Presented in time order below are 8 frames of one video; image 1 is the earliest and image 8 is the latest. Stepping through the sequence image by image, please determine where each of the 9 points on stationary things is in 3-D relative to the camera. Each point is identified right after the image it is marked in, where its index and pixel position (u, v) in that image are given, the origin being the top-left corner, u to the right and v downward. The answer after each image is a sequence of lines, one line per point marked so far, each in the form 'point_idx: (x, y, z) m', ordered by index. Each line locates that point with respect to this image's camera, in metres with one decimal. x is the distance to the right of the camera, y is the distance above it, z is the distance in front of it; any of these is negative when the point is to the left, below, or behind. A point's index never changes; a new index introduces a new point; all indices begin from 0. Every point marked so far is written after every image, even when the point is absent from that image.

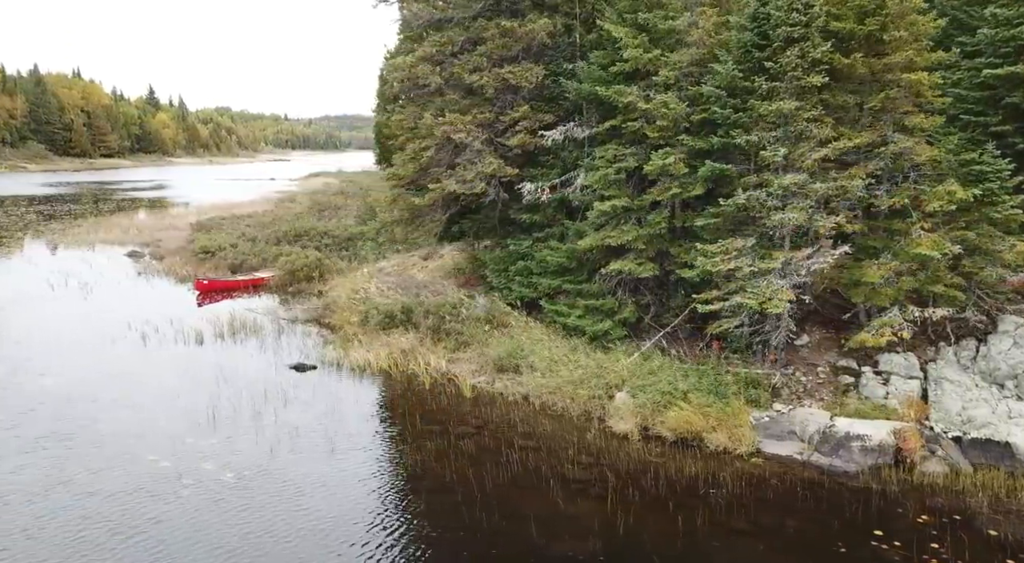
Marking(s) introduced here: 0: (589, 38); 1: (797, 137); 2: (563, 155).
0: (+1.7, +5.3, +18.7) m
1: (+4.8, +2.4, +14.5) m
2: (+1.2, +2.8, +18.9) m
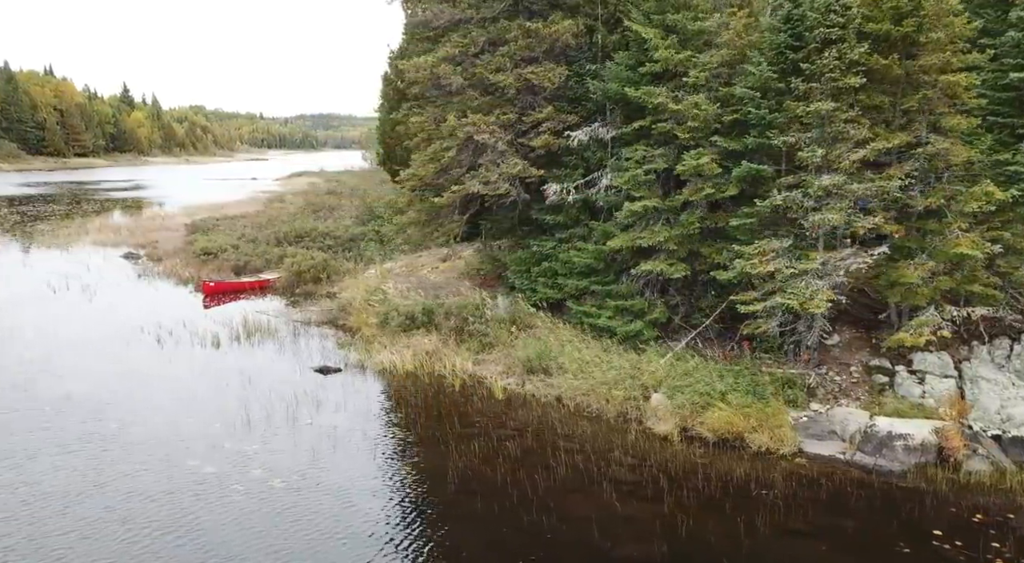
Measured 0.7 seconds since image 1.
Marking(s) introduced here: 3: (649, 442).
0: (+2.2, +5.3, +18.7) m
1: (+5.5, +2.4, +14.5) m
2: (+1.7, +2.8, +18.9) m
3: (+2.2, -2.6, +14.0) m
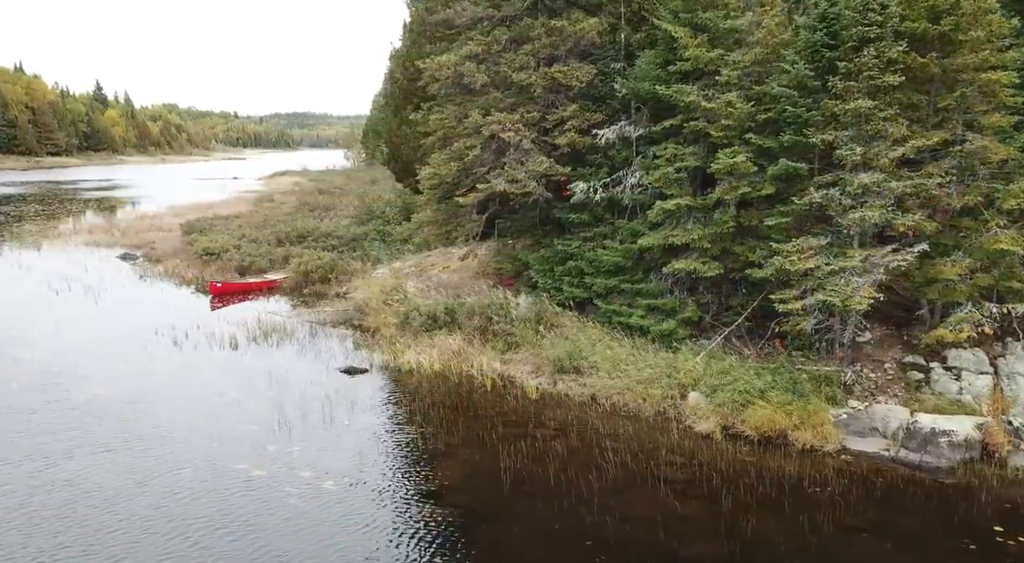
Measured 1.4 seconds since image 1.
0: (+2.8, +5.3, +18.6) m
1: (+6.1, +2.5, +14.6) m
2: (+2.2, +2.8, +18.8) m
3: (+2.9, -2.6, +13.9) m
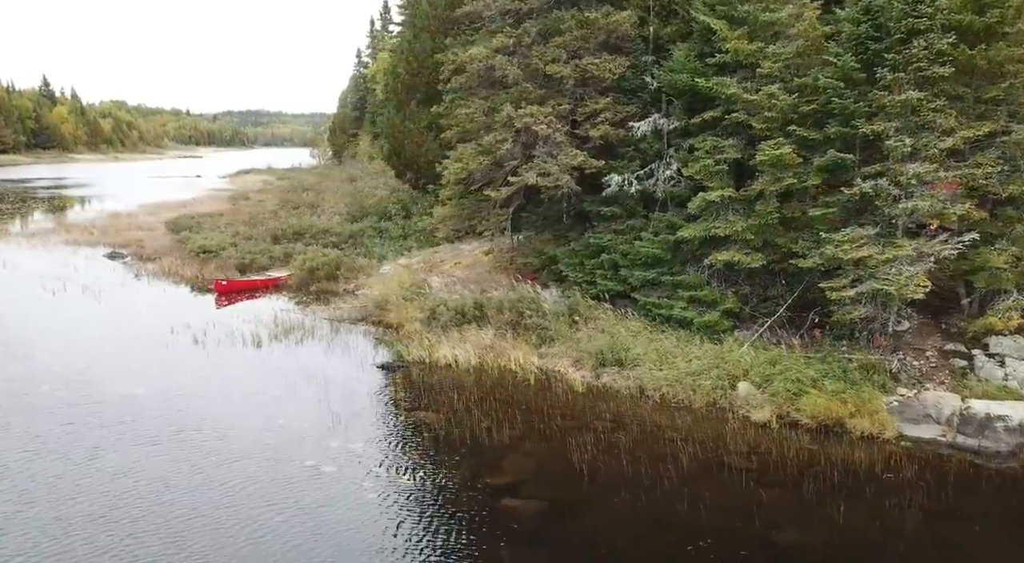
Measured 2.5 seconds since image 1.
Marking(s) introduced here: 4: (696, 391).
0: (+3.5, +5.5, +18.7) m
1: (+7.0, +2.7, +14.8) m
2: (+2.9, +3.0, +18.8) m
3: (+3.9, -2.4, +14.0) m
4: (+3.3, -2.0, +15.5) m
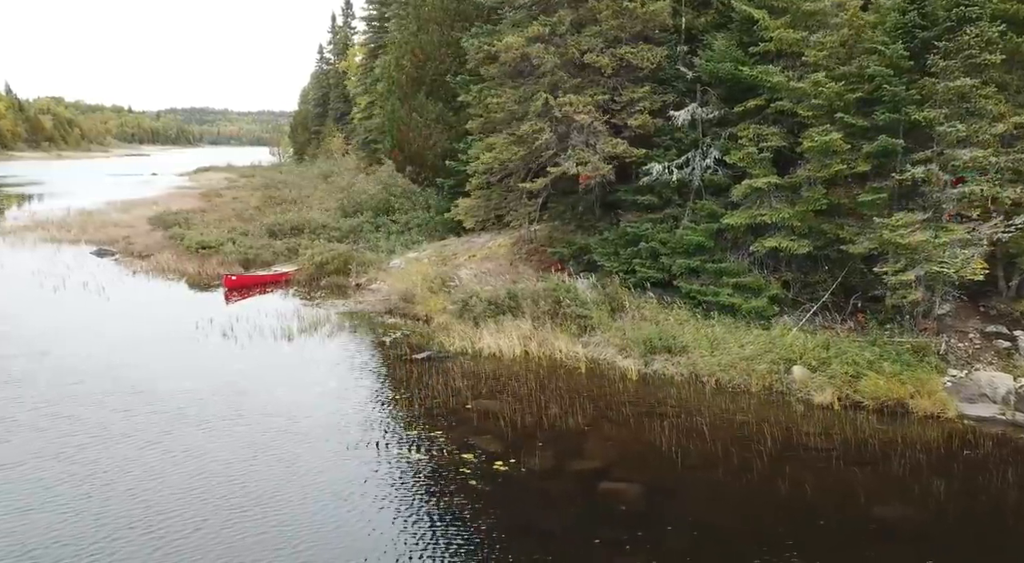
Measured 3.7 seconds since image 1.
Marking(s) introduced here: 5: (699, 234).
0: (+4.3, +5.7, +18.8) m
1: (+8.1, +3.0, +15.2) m
2: (+3.8, +3.2, +19.0) m
3: (+5.1, -2.2, +14.2) m
4: (+4.4, -1.7, +15.7) m
5: (+3.9, +1.0, +18.0) m
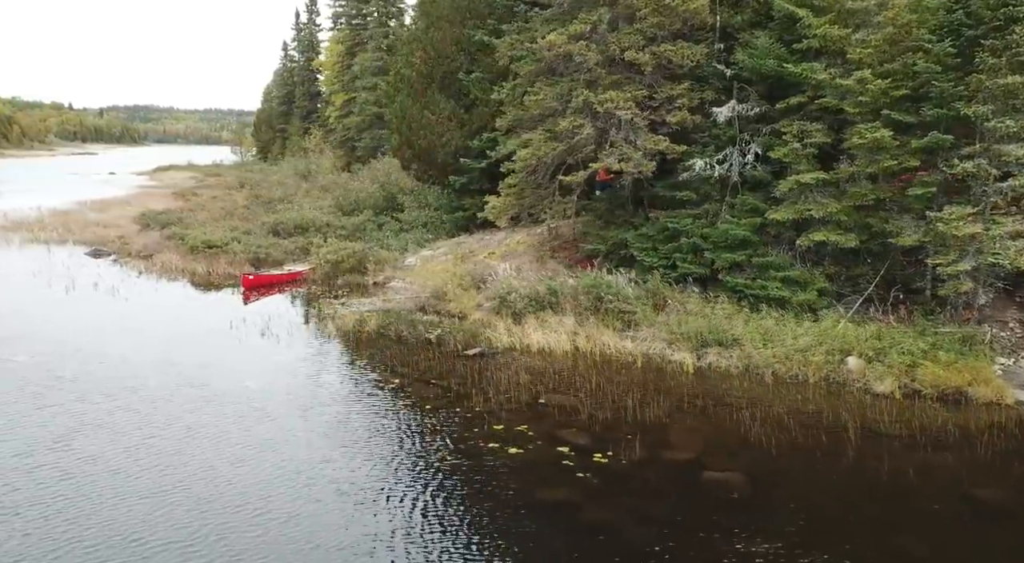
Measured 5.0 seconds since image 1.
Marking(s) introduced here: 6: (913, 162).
0: (+5.2, +5.9, +19.2) m
1: (+9.2, +3.1, +15.7) m
2: (+4.7, +3.4, +19.3) m
3: (+6.3, -2.0, +14.6) m
4: (+5.5, -1.6, +16.0) m
5: (+4.9, +1.1, +18.4) m
6: (+7.6, +2.3, +16.4) m
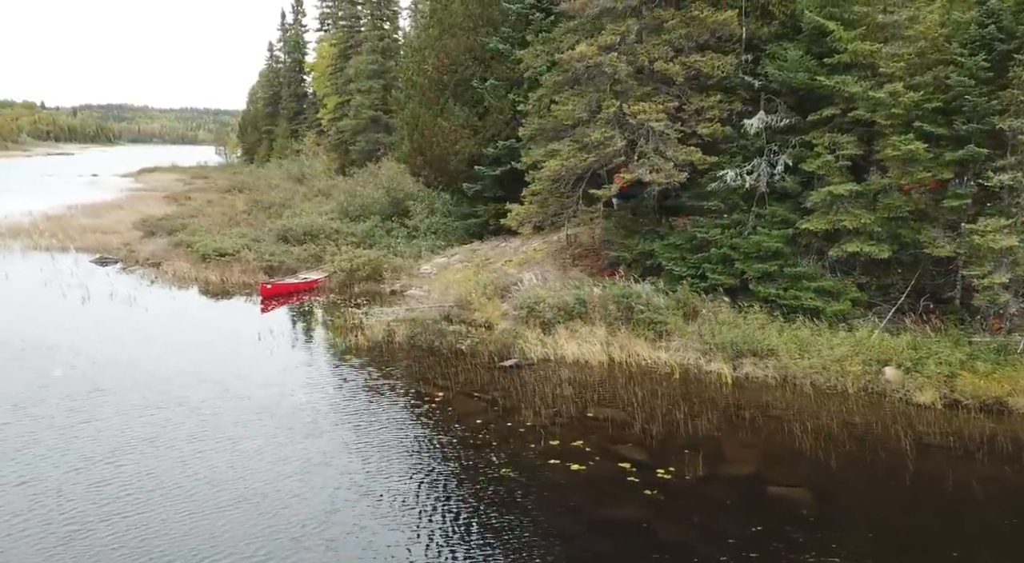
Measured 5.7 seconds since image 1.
0: (+5.9, +5.6, +19.3) m
1: (+10.0, +2.9, +16.0) m
2: (+5.4, +3.1, +19.4) m
3: (+7.1, -2.3, +14.8) m
4: (+6.3, -1.8, +16.2) m
5: (+5.7, +0.9, +18.5) m
6: (+8.4, +2.1, +16.6) m
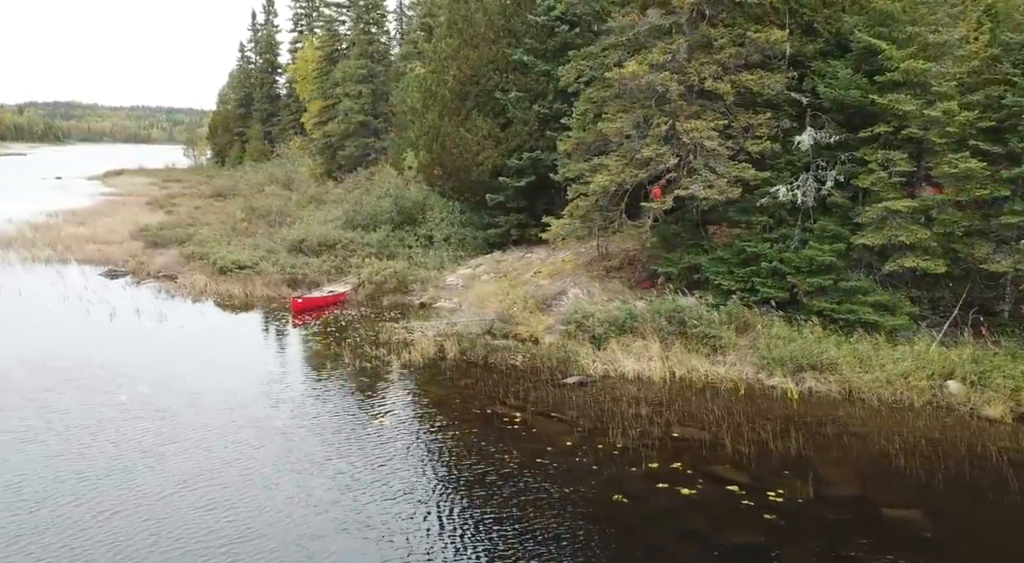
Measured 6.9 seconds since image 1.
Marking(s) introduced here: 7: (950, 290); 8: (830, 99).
0: (+7.1, +5.3, +19.7) m
1: (+11.3, +2.6, +16.5) m
2: (+6.6, +2.8, +19.7) m
3: (+8.6, -2.6, +15.2) m
4: (+7.7, -2.1, +16.6) m
5: (+6.9, +0.6, +18.8) m
6: (+9.7, +1.8, +17.0) m
7: (+9.5, -0.2, +18.5) m
8: (+7.0, +4.0, +18.9) m
